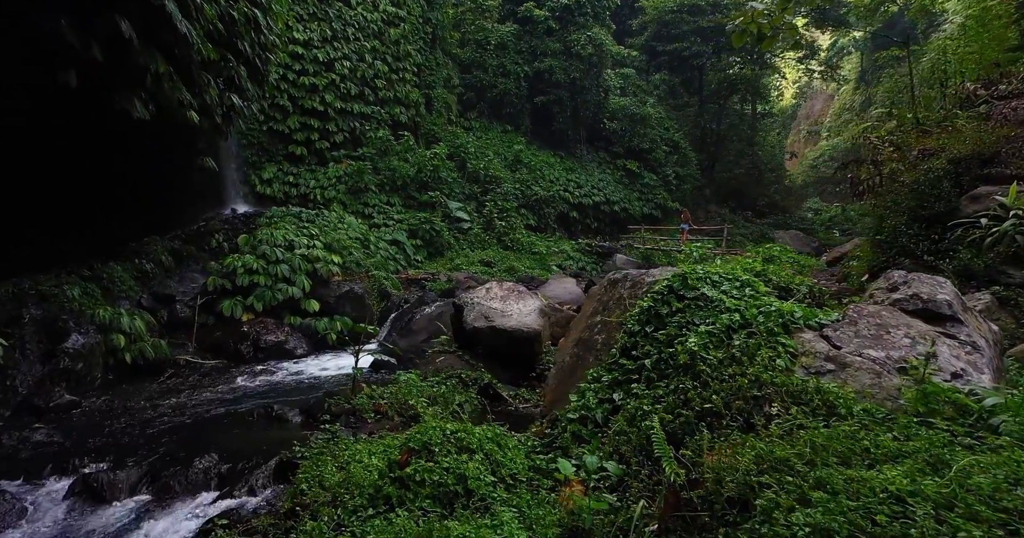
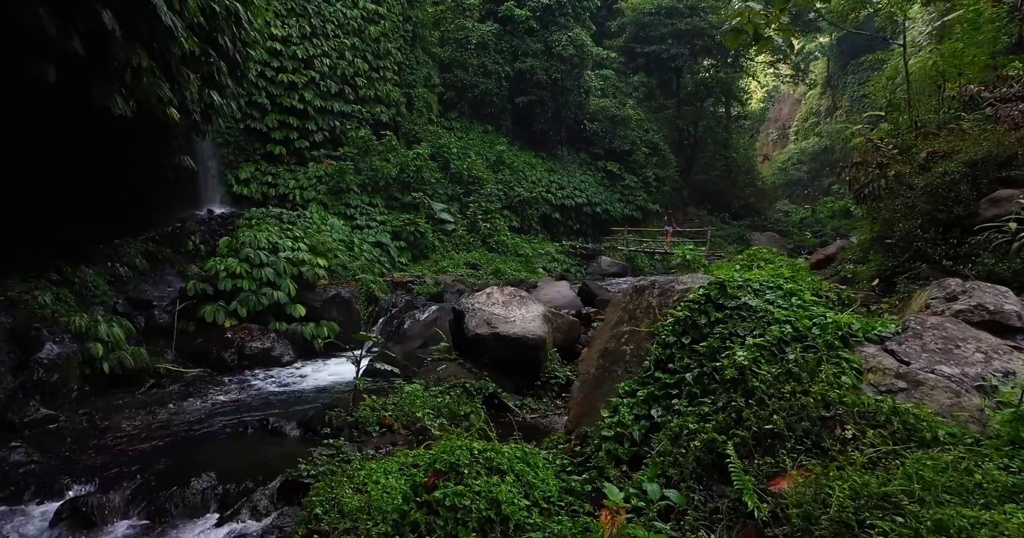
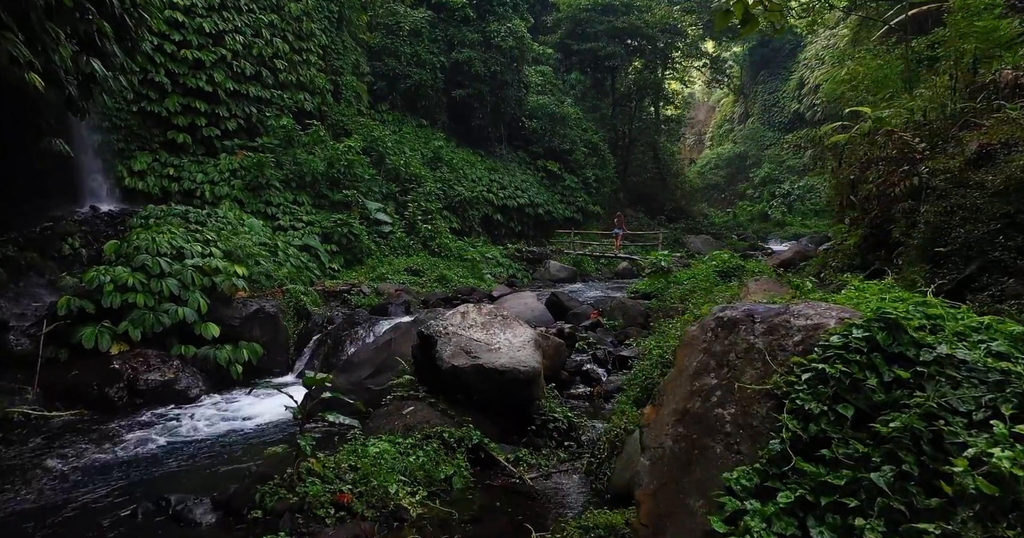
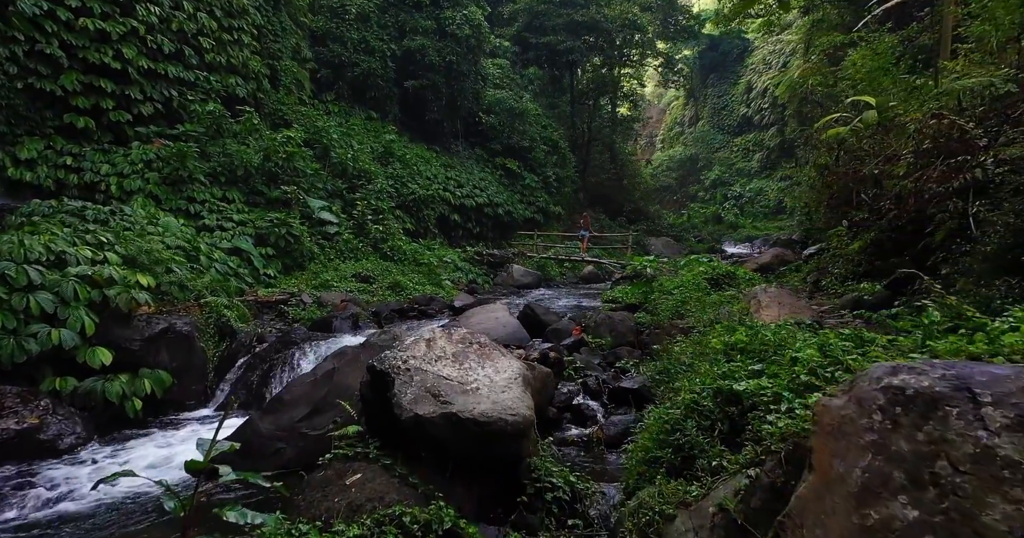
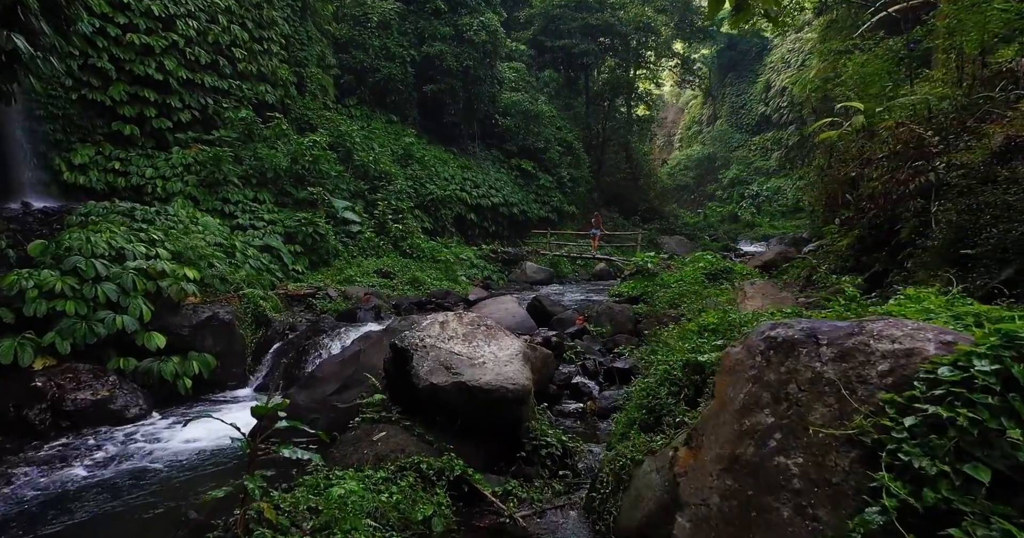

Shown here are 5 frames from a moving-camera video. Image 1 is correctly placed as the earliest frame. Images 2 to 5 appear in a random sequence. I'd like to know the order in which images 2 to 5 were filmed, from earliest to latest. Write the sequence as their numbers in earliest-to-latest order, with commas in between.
2, 3, 5, 4
